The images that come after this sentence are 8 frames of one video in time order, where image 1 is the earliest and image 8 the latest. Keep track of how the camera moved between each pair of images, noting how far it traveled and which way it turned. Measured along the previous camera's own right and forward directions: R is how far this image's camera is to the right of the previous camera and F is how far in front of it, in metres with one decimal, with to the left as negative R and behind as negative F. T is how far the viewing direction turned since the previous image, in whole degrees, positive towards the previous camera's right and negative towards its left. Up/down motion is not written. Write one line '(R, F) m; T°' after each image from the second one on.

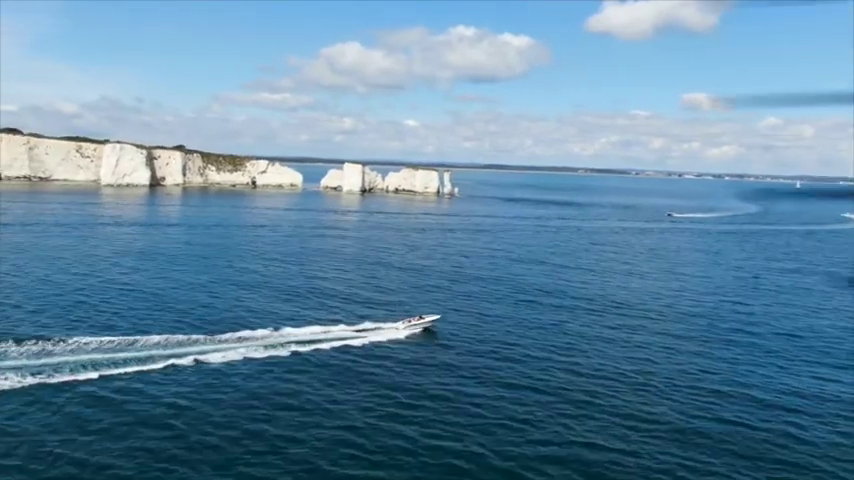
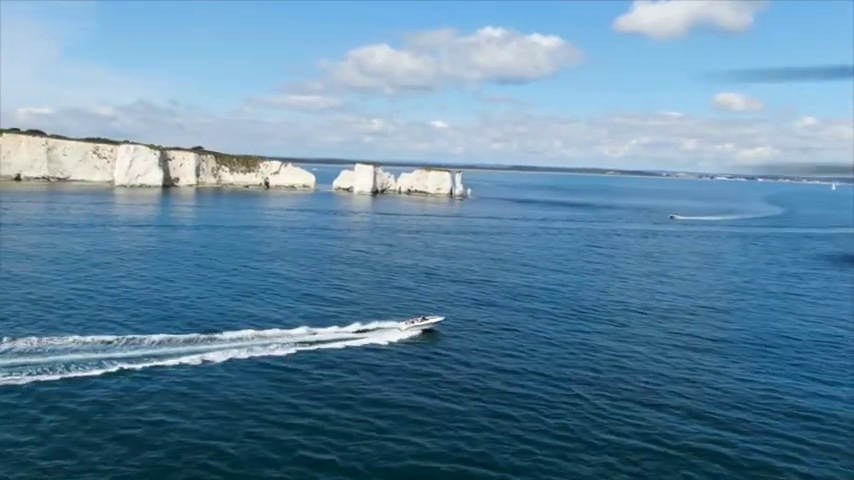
(+3.7, +1.2) m; -2°
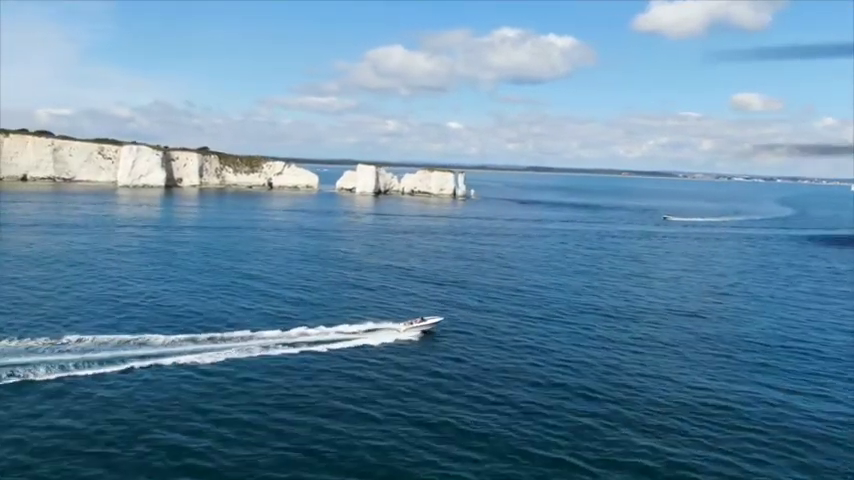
(+2.8, +0.9) m; -1°
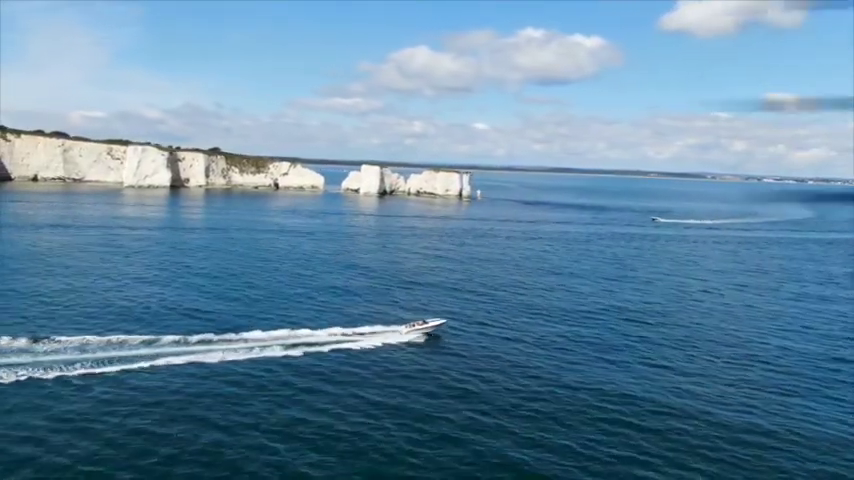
(+4.3, +1.6) m; -2°
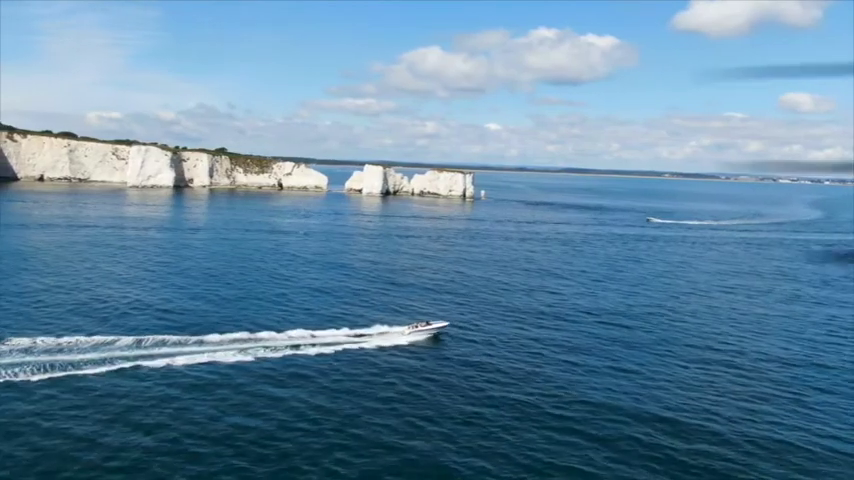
(+2.0, +0.7) m; -1°
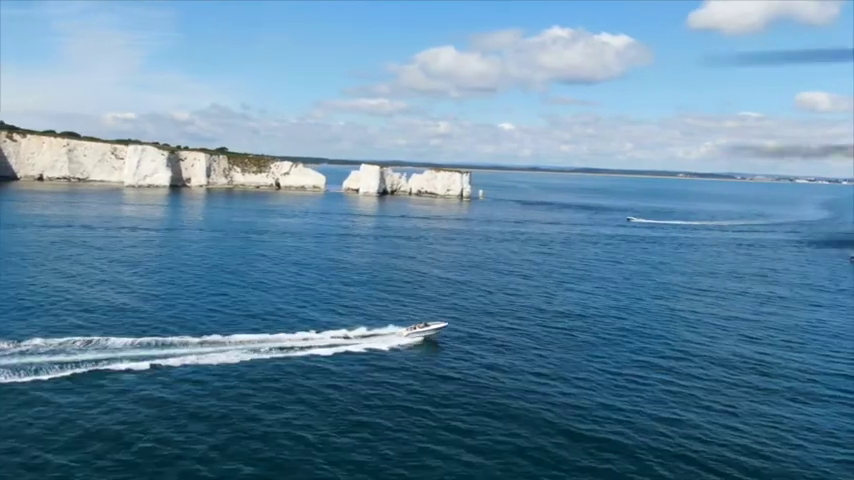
(+3.5, +1.4) m; -1°
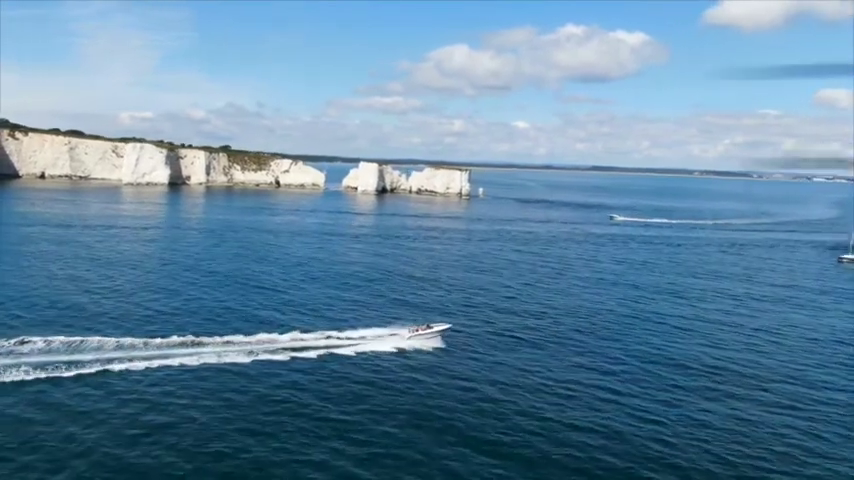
(+3.1, +1.3) m; -1°
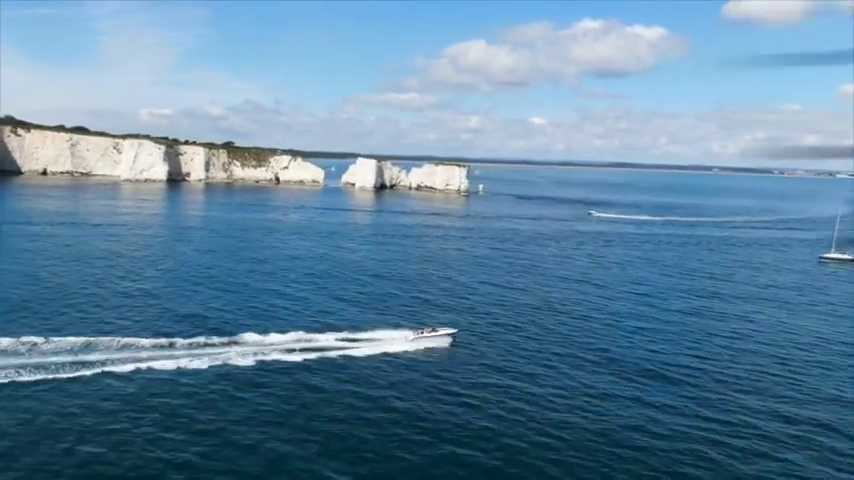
(+3.8, +1.7) m; -2°
